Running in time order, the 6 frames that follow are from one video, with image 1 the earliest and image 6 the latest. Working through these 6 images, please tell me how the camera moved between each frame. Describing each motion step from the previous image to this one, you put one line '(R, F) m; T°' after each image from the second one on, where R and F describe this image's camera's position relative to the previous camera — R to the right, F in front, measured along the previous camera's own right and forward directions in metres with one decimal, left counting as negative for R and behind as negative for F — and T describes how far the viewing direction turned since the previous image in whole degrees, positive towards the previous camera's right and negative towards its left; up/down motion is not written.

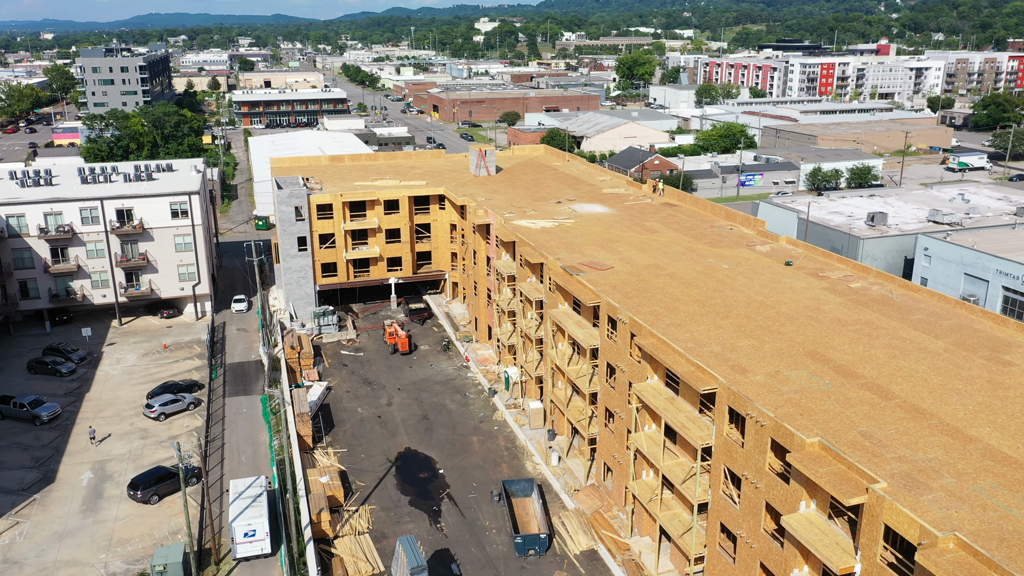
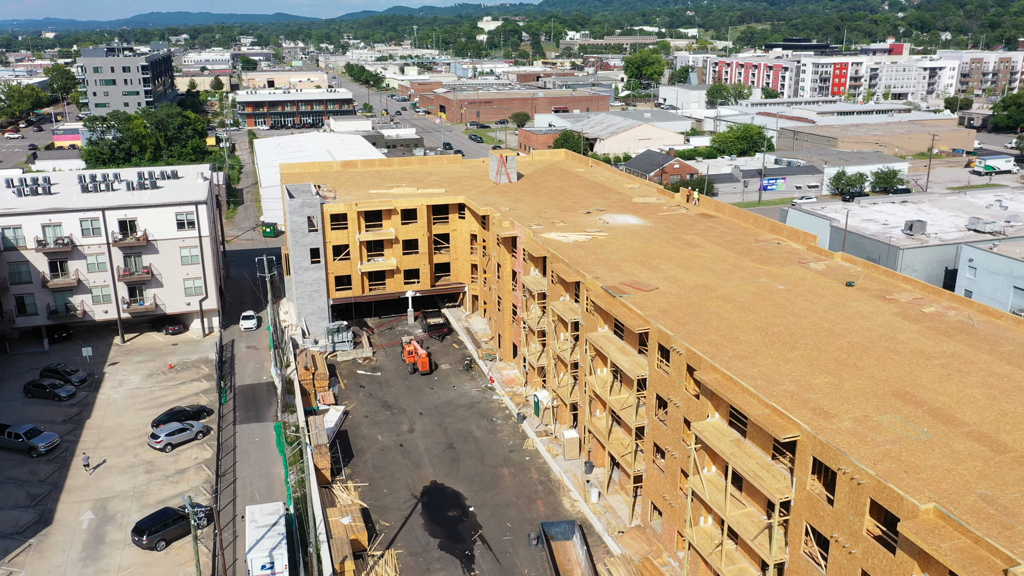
(-1.5, +2.8) m; 0°
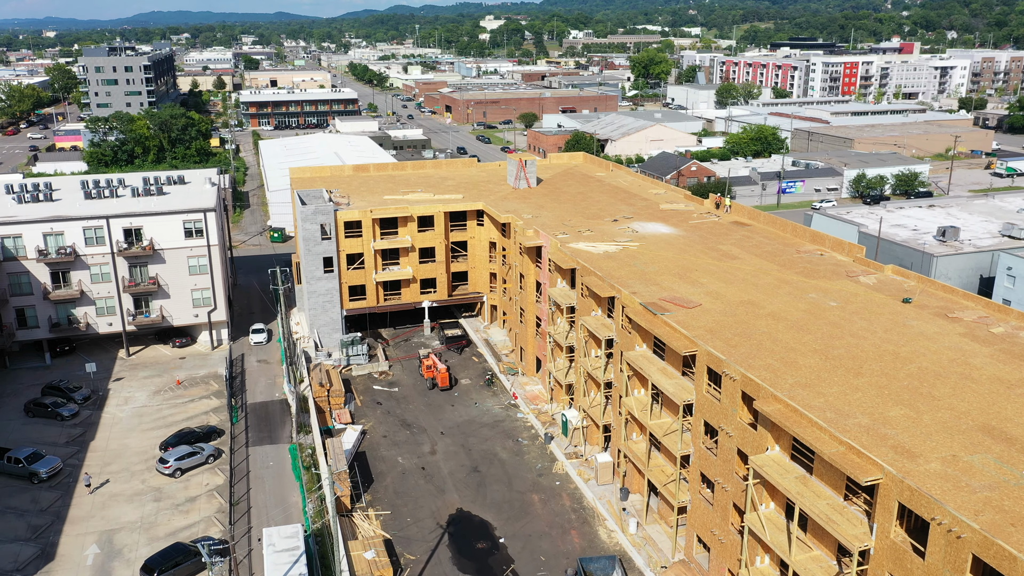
(-1.3, +2.1) m; 0°
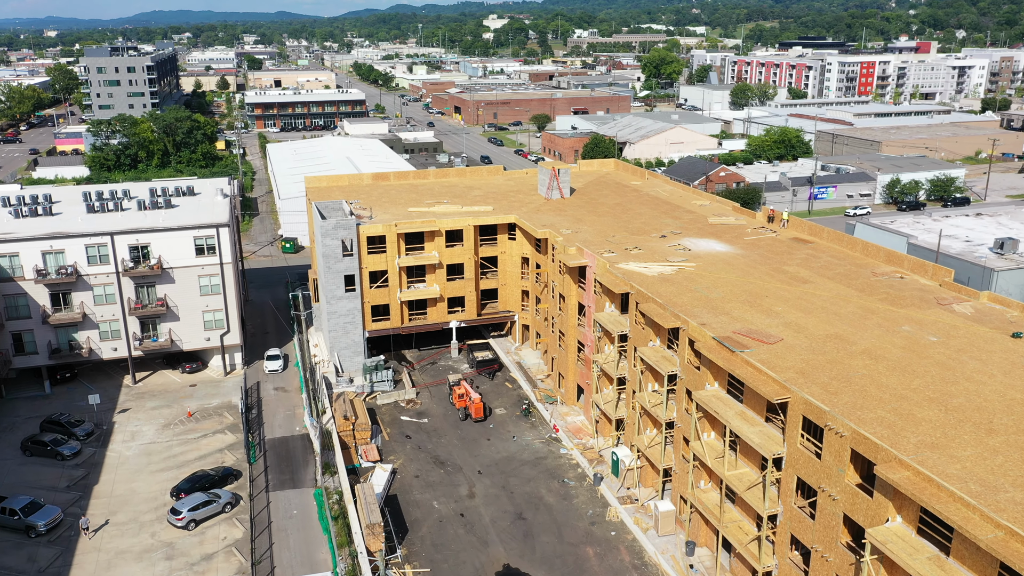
(-1.9, +3.5) m; 0°
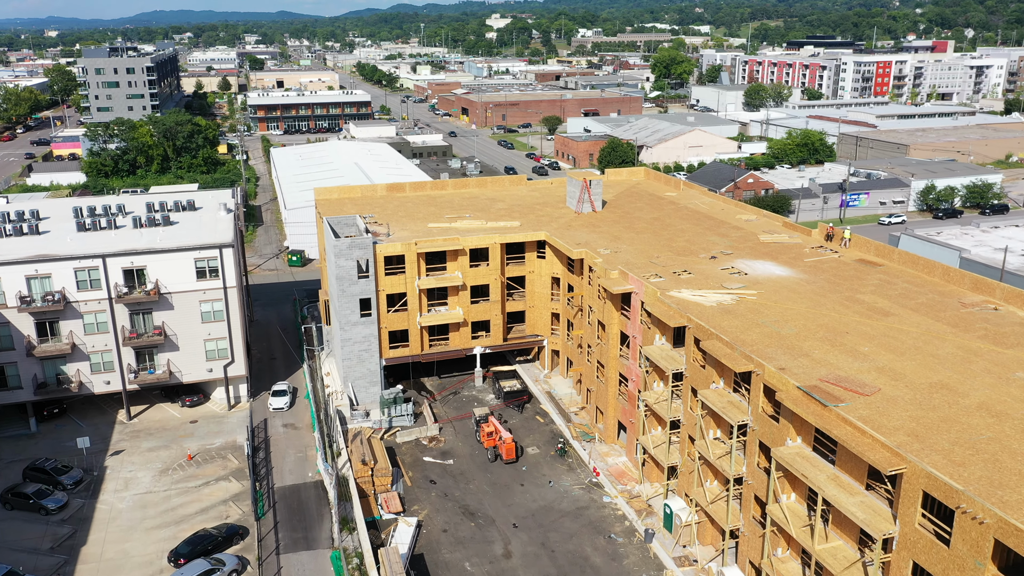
(-1.5, +3.9) m; 0°
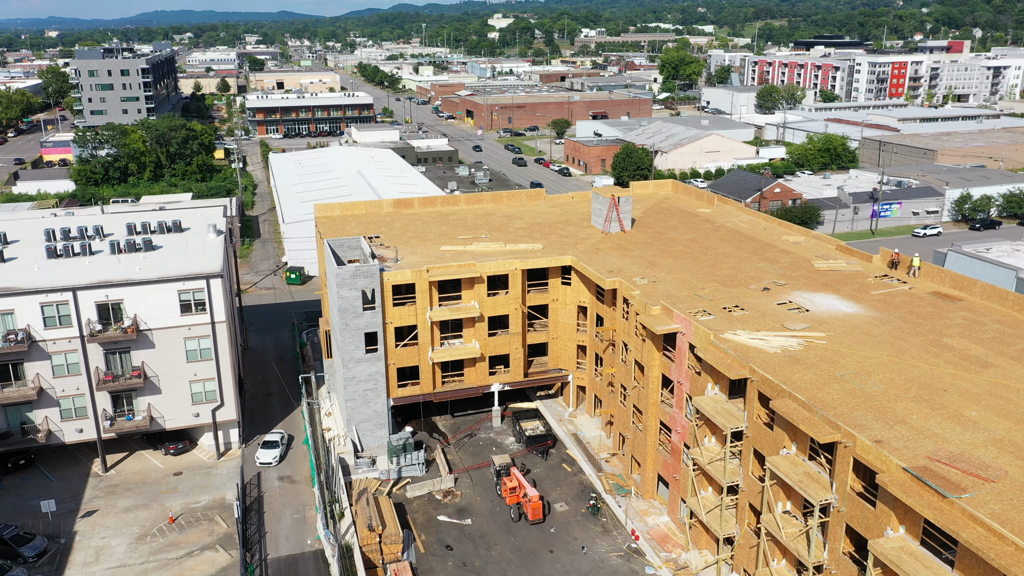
(-1.0, +4.3) m; 0°
